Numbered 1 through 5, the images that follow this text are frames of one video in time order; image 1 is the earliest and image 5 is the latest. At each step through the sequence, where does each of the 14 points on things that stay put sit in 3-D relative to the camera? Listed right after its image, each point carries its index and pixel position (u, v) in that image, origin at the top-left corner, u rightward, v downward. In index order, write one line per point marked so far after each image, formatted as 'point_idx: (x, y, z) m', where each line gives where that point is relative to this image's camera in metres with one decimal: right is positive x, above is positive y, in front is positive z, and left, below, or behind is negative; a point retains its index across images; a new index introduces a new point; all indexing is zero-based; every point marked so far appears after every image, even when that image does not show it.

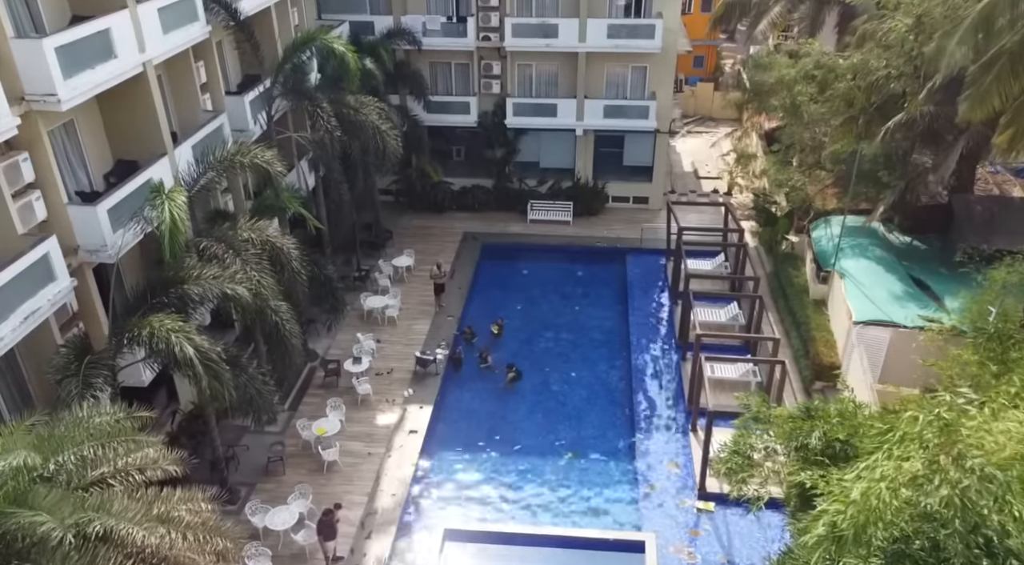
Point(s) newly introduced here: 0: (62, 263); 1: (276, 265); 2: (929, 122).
0: (-6.3, +0.3, +11.2) m
1: (-4.0, +0.3, +13.6) m
2: (+9.5, +3.7, +18.3) m
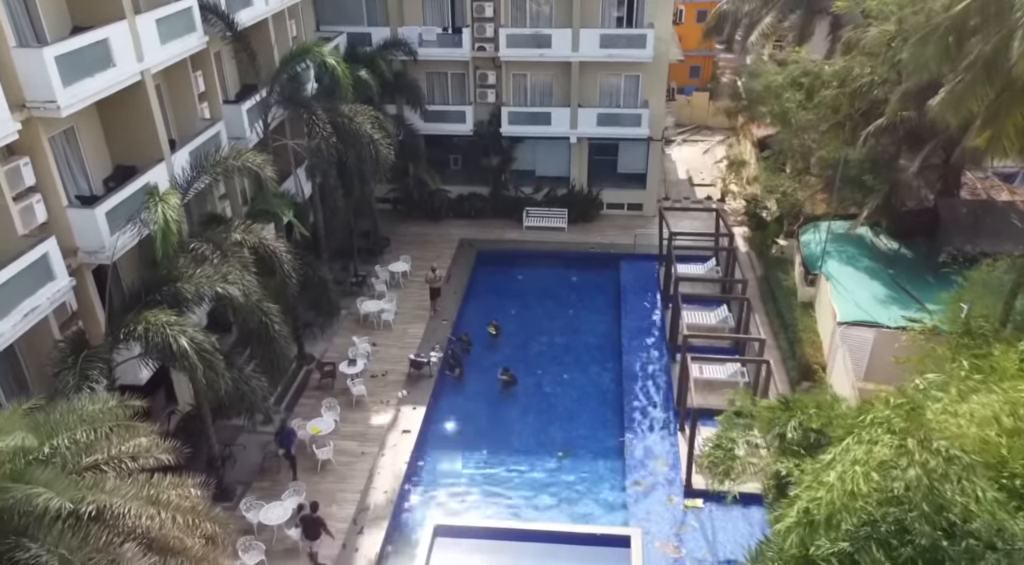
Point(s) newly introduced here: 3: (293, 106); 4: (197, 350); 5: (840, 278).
0: (-6.6, +0.3, +11.7) m
1: (-4.3, +0.3, +14.0) m
2: (+9.3, +3.6, +18.7) m
3: (-4.8, +3.9, +17.6) m
4: (-4.4, -0.9, +11.3) m
5: (+7.6, +0.1, +18.6) m
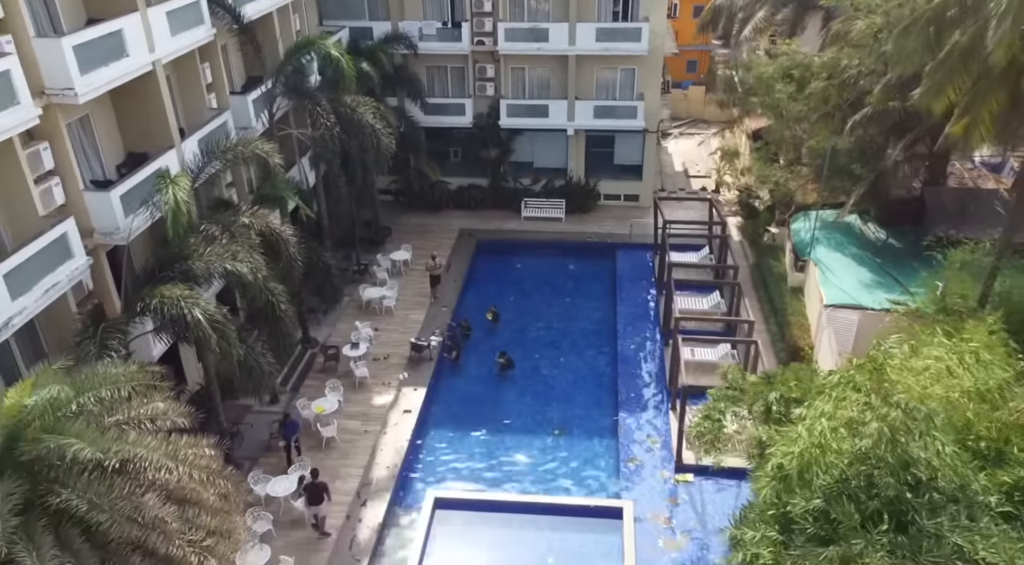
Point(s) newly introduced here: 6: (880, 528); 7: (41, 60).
0: (-6.6, +0.6, +12.3) m
1: (-4.3, +0.6, +14.6) m
2: (+9.3, +4.0, +19.3) m
3: (-4.9, +4.3, +18.2) m
4: (-4.5, -0.6, +11.9) m
5: (+7.6, +0.5, +19.2) m
6: (+4.0, -2.6, +8.6) m
7: (-6.9, +3.3, +11.8) m
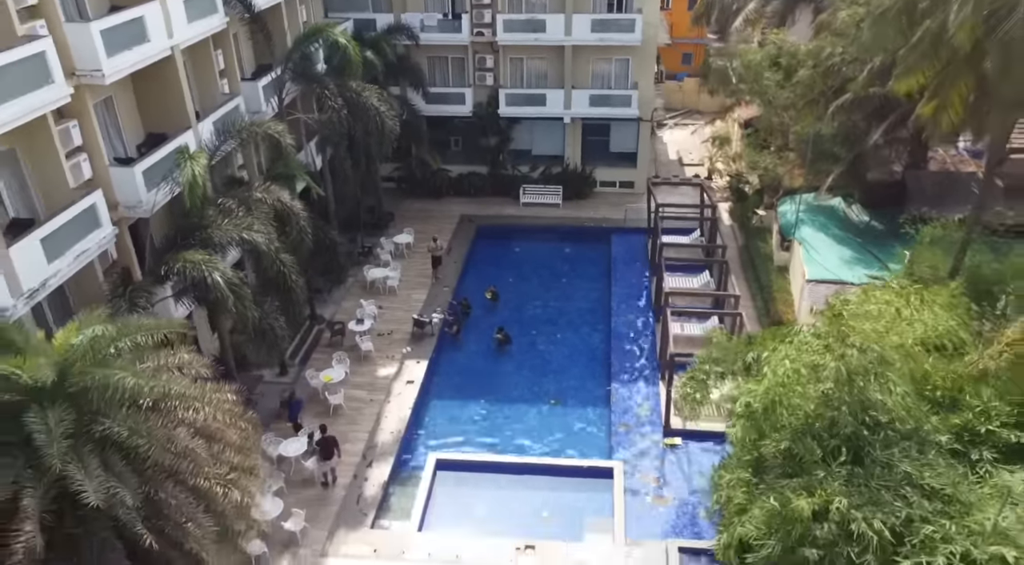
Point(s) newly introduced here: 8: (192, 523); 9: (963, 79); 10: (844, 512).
0: (-6.7, +1.1, +13.2) m
1: (-4.4, +1.1, +15.5) m
2: (+9.2, +4.5, +20.2) m
3: (-4.9, +4.8, +19.2) m
4: (-4.5, -0.1, +12.8) m
5: (+7.5, +1.0, +20.1) m
6: (+3.9, -2.1, +9.5) m
7: (-7.0, +3.8, +12.7) m
8: (-3.7, -2.8, +9.2) m
9: (+8.0, +3.6, +14.2) m
10: (+3.7, -2.5, +8.9) m
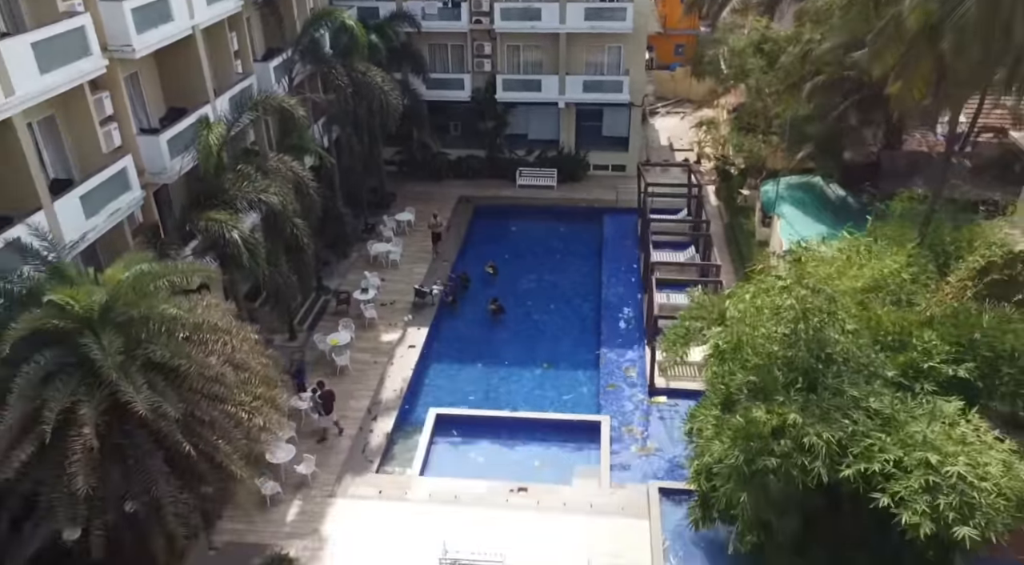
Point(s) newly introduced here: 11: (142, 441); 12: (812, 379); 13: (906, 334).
0: (-6.8, +1.9, +14.4) m
1: (-4.5, +1.9, +16.7) m
2: (+9.1, +5.3, +21.4) m
3: (-5.0, +5.6, +20.3) m
4: (-4.6, +0.7, +14.0) m
5: (+7.4, +1.8, +21.3) m
6: (+3.8, -1.4, +10.7) m
7: (-7.1, +4.5, +13.9) m
8: (-3.8, -2.0, +10.4) m
9: (+8.0, +4.3, +15.5) m
10: (+3.6, -1.9, +10.1) m
11: (-4.6, -1.9, +9.9) m
12: (+4.0, -1.3, +10.7) m
13: (+5.8, -0.7, +11.7) m
